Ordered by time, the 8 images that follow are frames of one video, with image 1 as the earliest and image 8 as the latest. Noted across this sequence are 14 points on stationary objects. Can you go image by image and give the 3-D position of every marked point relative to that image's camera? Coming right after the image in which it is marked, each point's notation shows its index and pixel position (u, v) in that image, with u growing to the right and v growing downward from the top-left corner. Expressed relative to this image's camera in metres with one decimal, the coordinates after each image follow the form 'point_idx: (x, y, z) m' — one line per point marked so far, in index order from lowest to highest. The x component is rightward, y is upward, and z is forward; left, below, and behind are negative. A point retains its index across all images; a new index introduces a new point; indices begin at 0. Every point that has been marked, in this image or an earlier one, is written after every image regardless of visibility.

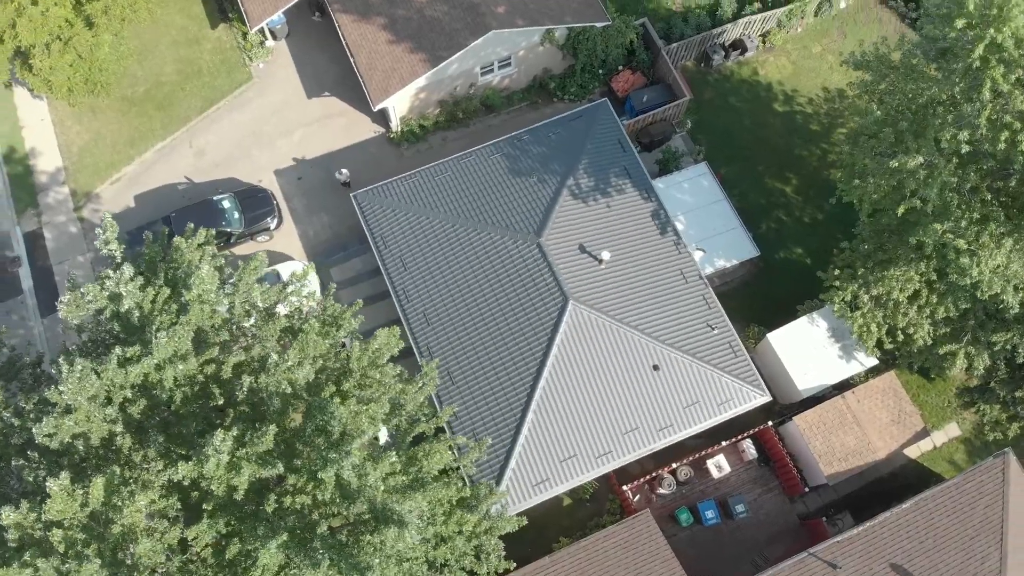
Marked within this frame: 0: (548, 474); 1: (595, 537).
0: (+0.8, -4.3, +18.8) m
1: (+2.0, -5.8, +19.1) m
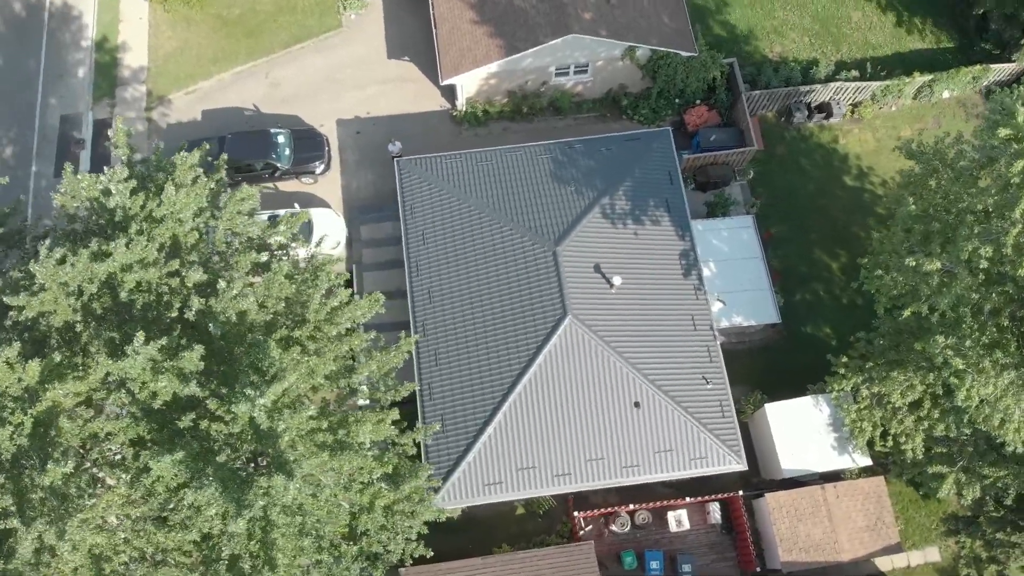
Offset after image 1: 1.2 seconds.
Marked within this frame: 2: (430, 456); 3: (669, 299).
0: (-0.3, -4.3, +18.7) m
1: (+0.5, -6.1, +18.9) m
2: (-1.9, -3.9, +19.1) m
3: (+3.8, -0.3, +19.9) m
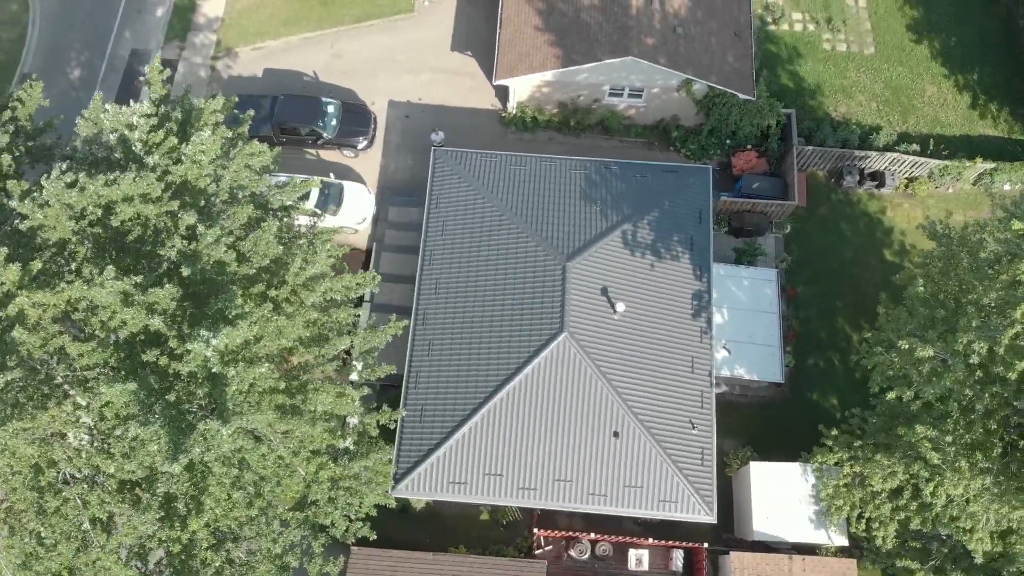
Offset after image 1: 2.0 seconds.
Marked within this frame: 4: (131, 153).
0: (-1.1, -4.3, +18.7) m
1: (-0.6, -6.2, +18.8) m
2: (-2.6, -3.6, +19.1) m
3: (+3.8, -1.2, +19.5) m
4: (-6.5, +2.3, +13.9) m
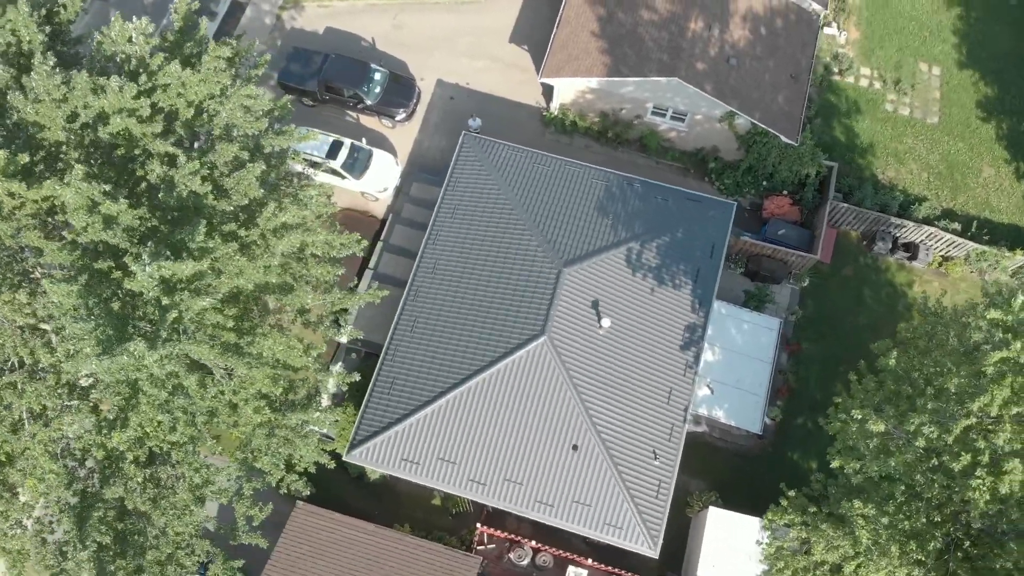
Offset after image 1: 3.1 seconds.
0: (-2.1, -3.9, +18.7) m
1: (-2.1, -5.8, +18.8) m
2: (-3.4, -2.9, +19.3) m
3: (+3.3, -1.8, +19.2) m
4: (-6.4, +3.8, +14.4) m
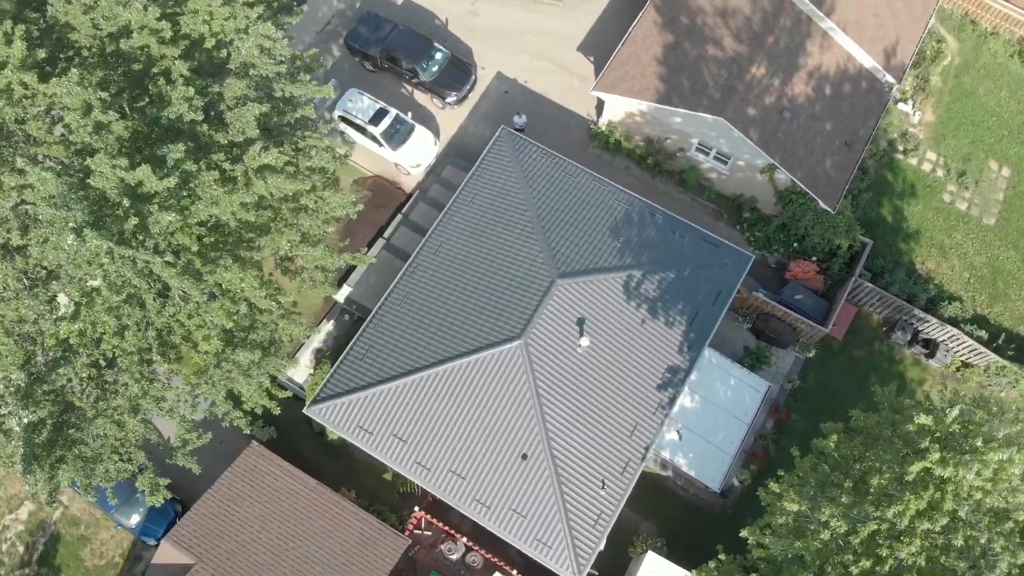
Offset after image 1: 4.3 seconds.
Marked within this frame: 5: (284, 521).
0: (-3.2, -3.3, +18.9) m
1: (-3.6, -5.2, +19.0) m
2: (-4.2, -2.0, +19.5) m
3: (+2.6, -2.4, +18.9) m
4: (-5.9, +5.3, +14.9) m
5: (-5.1, -5.2, +18.4) m
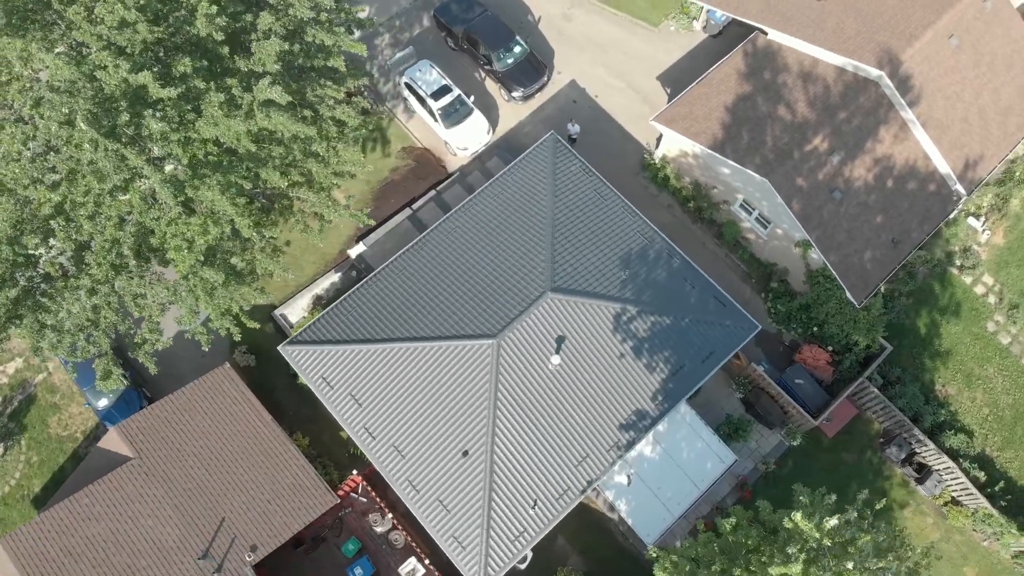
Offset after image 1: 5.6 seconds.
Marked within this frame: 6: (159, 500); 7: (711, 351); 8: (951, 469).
0: (-4.2, -2.3, +19.2) m
1: (-5.0, -4.0, +19.4) m
2: (-4.6, -0.8, +19.9) m
3: (+1.6, -3.1, +18.6) m
4: (-4.8, +6.8, +15.5) m
5: (-6.6, -3.6, +18.9) m
6: (-7.7, -4.6, +17.9) m
7: (+4.8, -1.5, +19.6) m
8: (+10.6, -4.3, +19.8) m
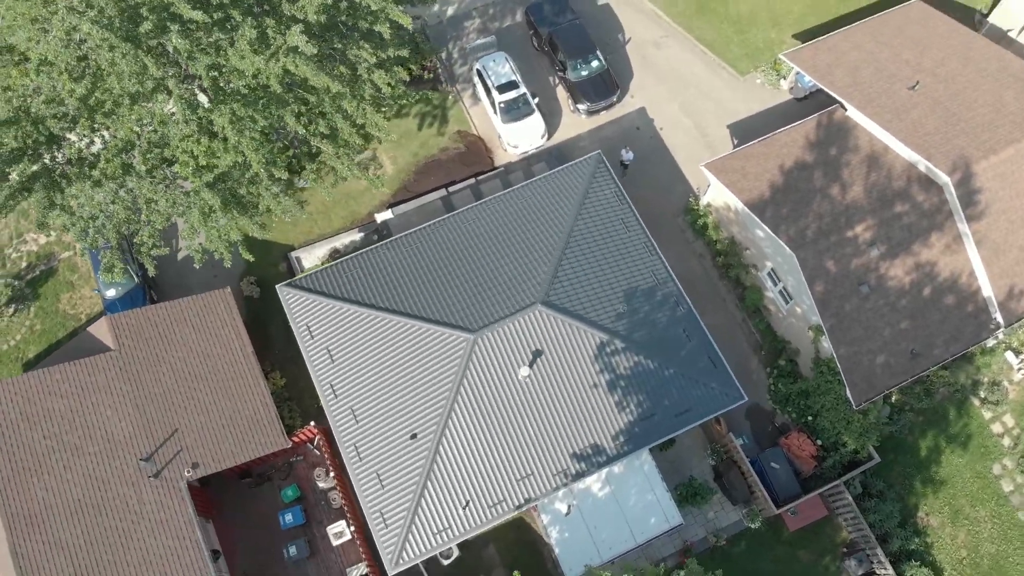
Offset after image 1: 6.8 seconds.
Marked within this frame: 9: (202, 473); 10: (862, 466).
0: (-4.7, -1.1, +19.6) m
1: (-6.0, -2.6, +19.9) m
2: (-4.7, +0.4, +20.4) m
3: (+0.6, -3.4, +18.4) m
4: (-3.3, +7.8, +15.9) m
5: (-7.4, -1.8, +19.6) m
6: (-8.8, -2.4, +18.7) m
7: (+4.1, -2.8, +19.0) m
8: (+8.9, -7.1, +18.7) m
9: (-7.0, -4.2, +18.5) m
10: (+8.5, -4.3, +19.9) m
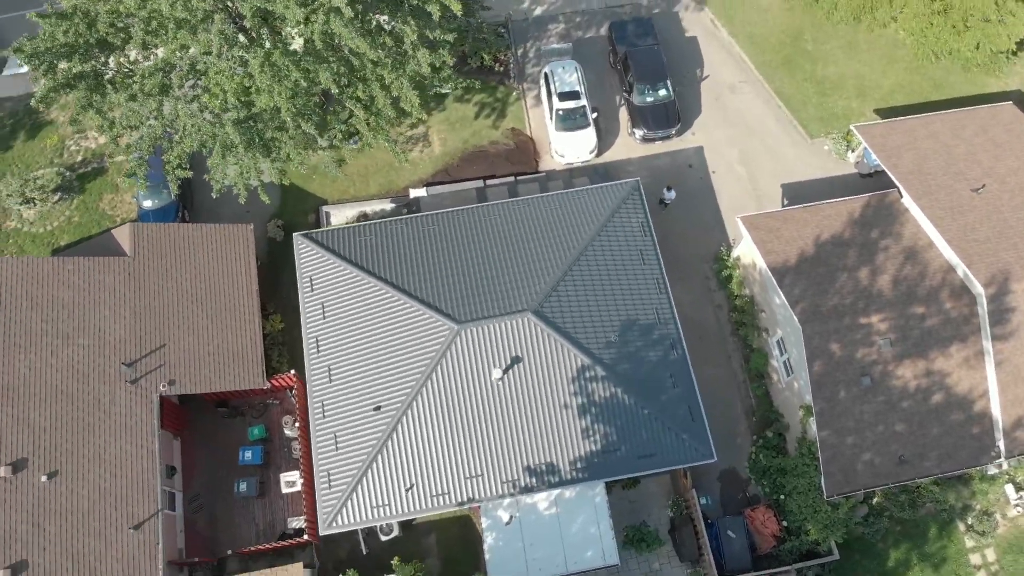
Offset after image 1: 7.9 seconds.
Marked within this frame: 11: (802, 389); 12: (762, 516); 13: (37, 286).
0: (-4.8, 0.0, +20.1) m
1: (-6.4, -1.1, +20.4) m
2: (-4.3, +1.5, +20.8) m
3: (-0.4, -3.5, +18.4) m
4: (-1.6, +8.4, +16.2) m
5: (-7.6, 0.0, +20.3) m
6: (-9.2, -0.3, +19.5) m
7: (+3.2, -3.8, +18.7) m
8: (+6.8, -9.1, +17.9) m
9: (-7.8, -2.4, +19.2) m
10: (+7.2, -6.3, +19.1) m
11: (+6.8, -2.4, +19.4) m
12: (+6.0, -5.5, +19.8) m
13: (-11.1, 0.0, +19.2) m
